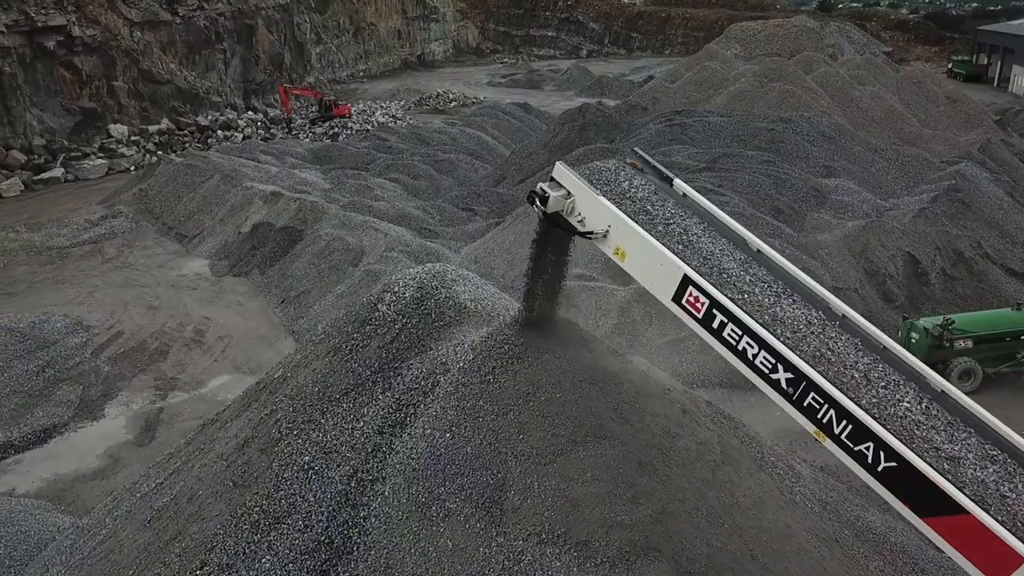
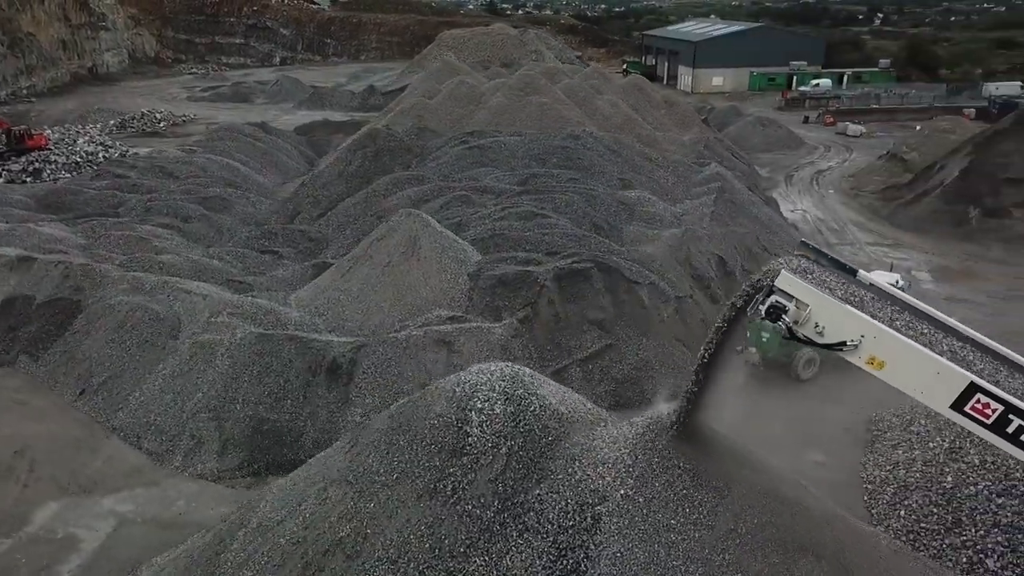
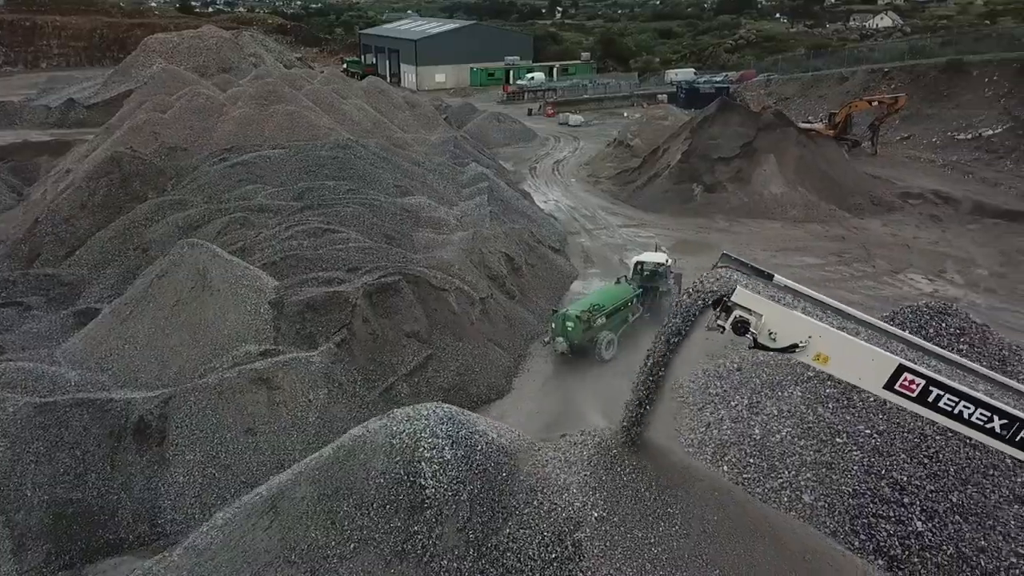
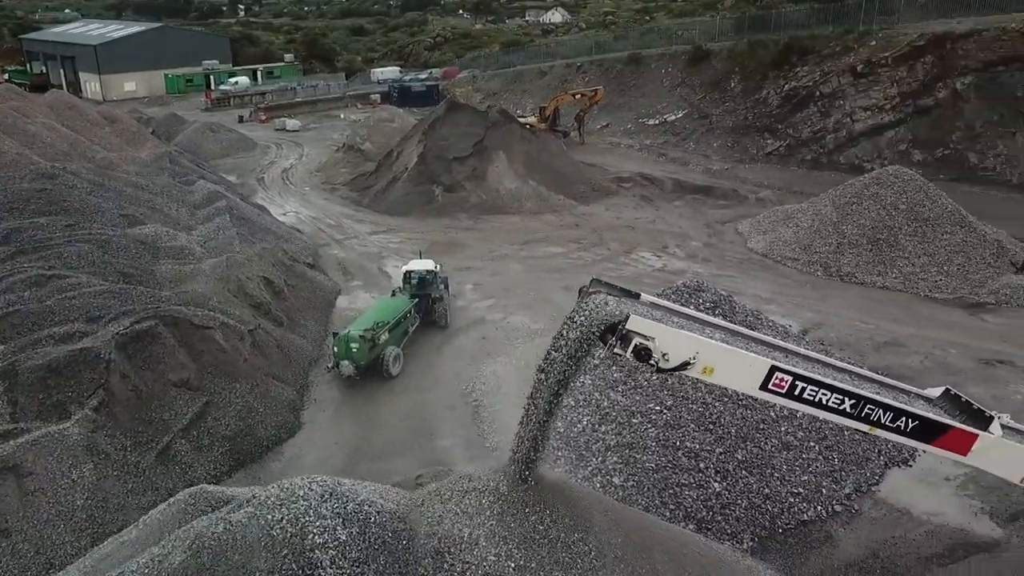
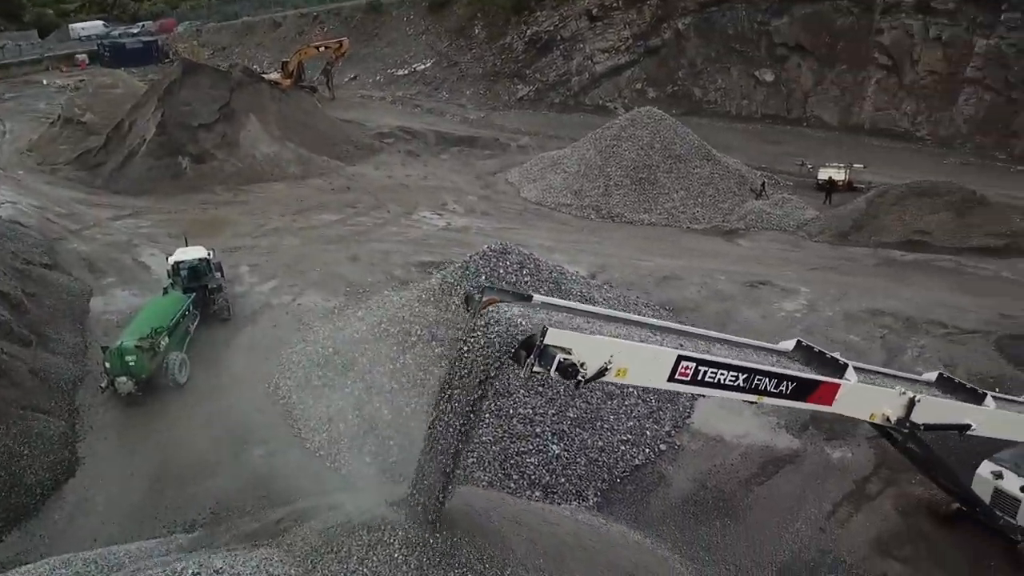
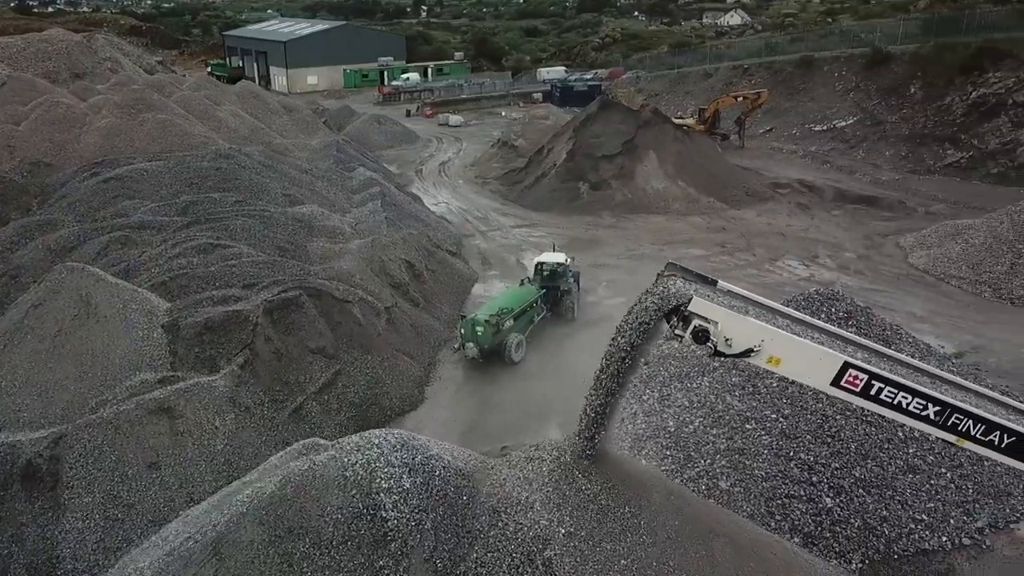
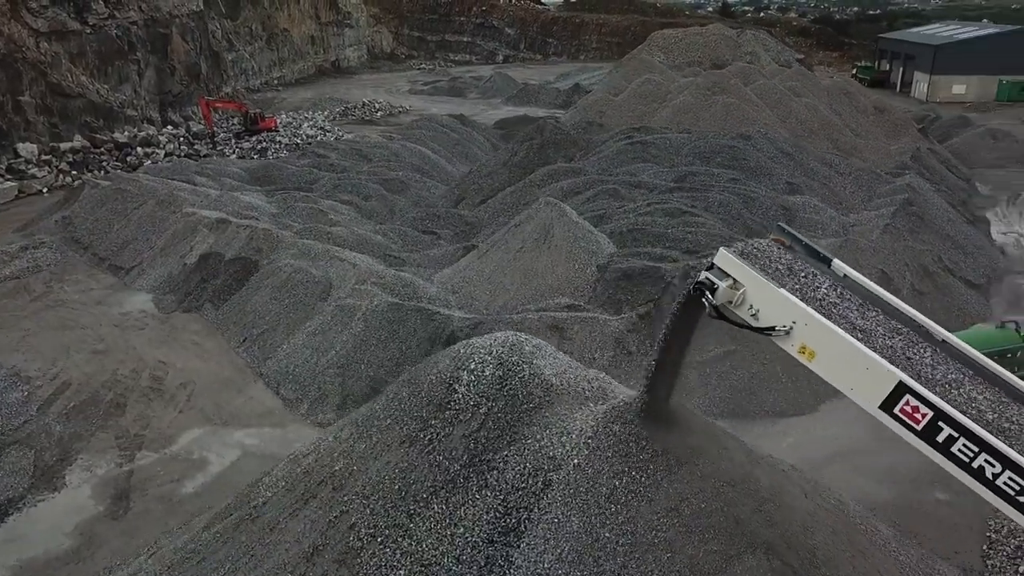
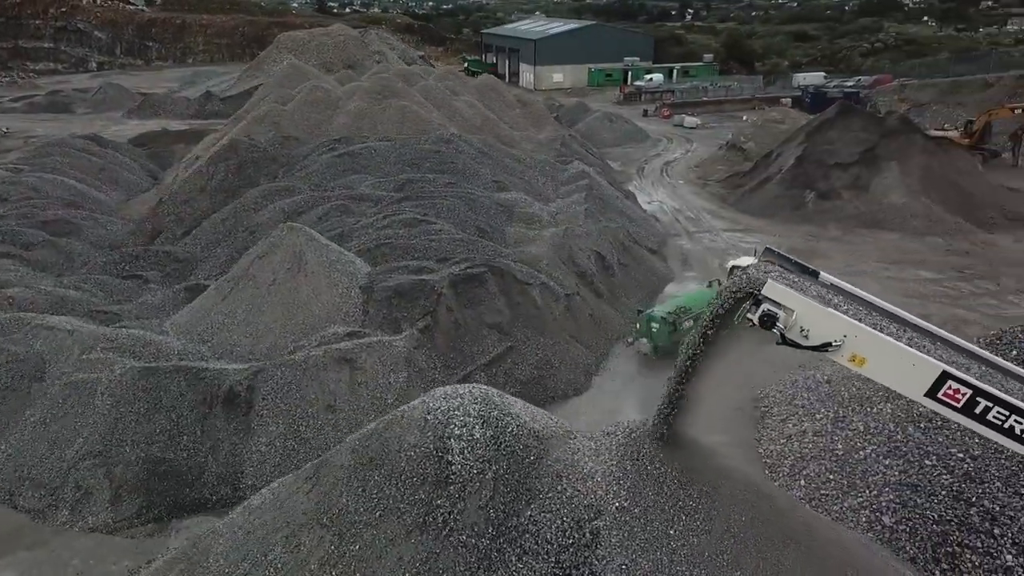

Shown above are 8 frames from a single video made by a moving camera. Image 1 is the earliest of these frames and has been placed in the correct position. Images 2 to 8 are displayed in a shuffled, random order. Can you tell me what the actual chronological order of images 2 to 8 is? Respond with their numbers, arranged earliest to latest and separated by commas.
7, 2, 8, 3, 6, 4, 5
